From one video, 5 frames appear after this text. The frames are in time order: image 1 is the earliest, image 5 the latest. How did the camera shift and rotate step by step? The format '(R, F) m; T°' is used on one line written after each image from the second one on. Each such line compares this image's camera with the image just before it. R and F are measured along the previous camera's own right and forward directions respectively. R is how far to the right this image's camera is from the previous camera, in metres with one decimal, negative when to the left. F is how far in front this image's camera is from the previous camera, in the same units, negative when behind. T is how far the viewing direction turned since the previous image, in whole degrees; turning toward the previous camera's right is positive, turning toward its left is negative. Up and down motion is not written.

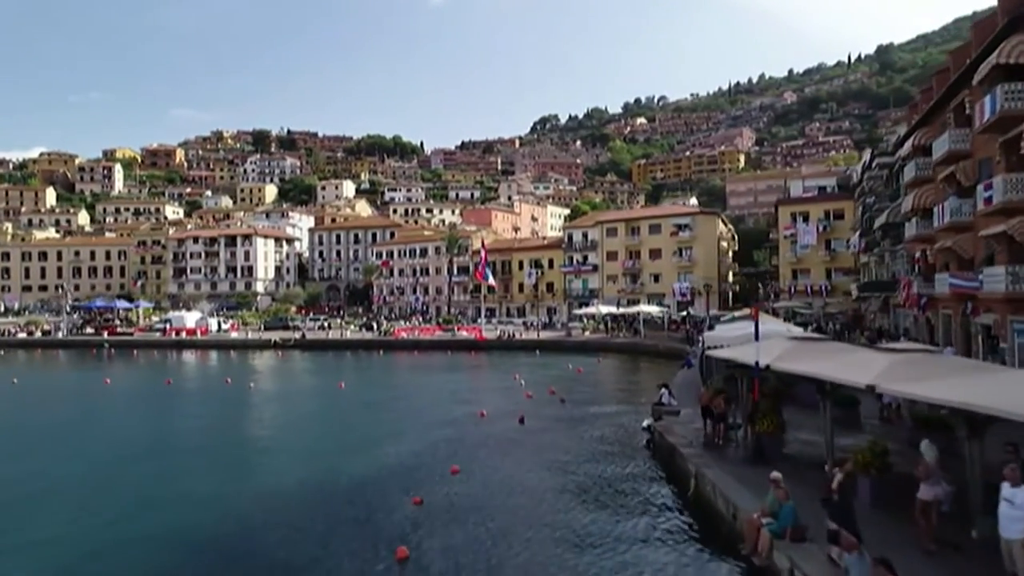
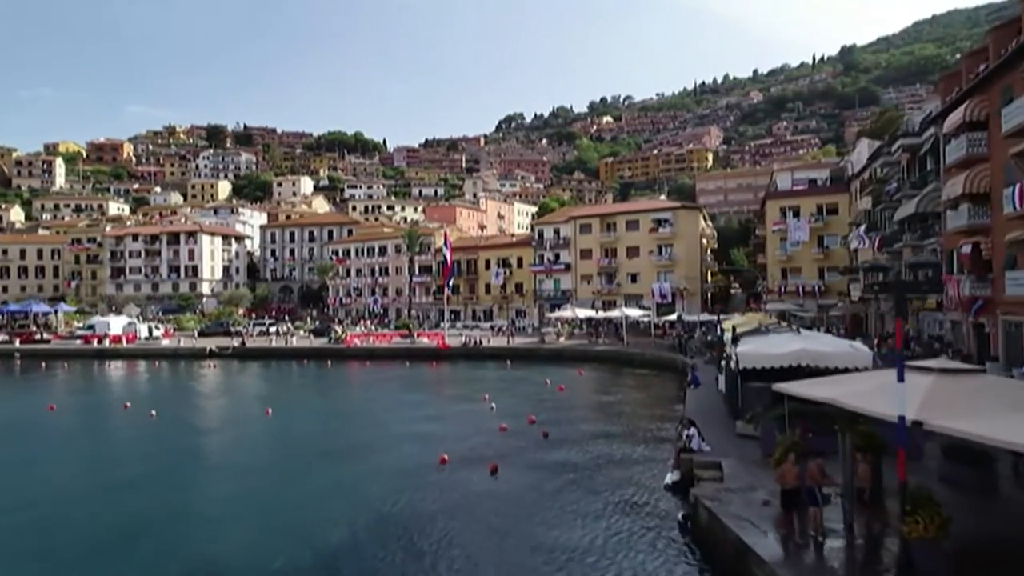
(-0.2, +7.9) m; +3°
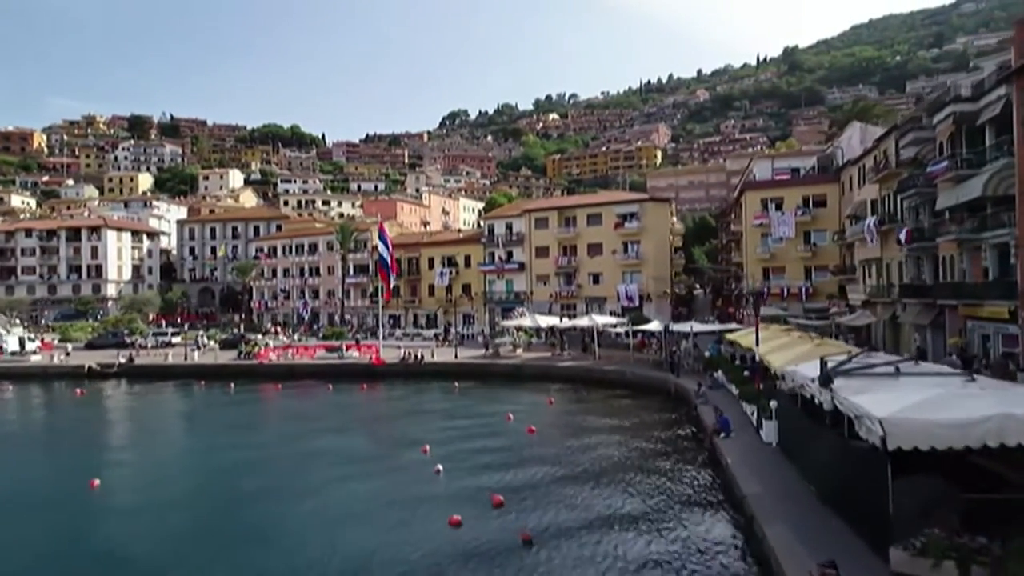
(-0.3, +10.7) m; +4°
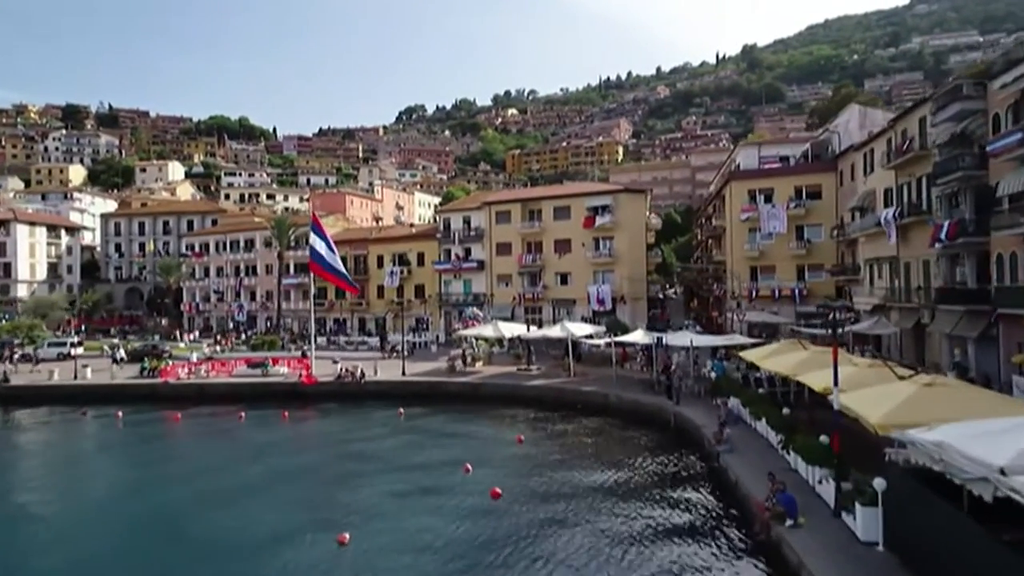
(0.0, +8.5) m; +3°
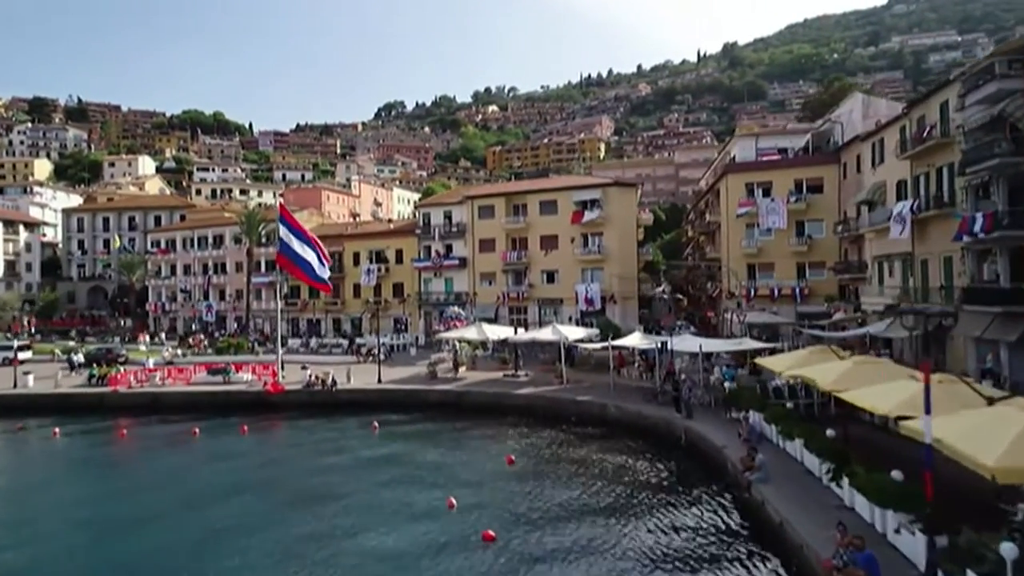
(-0.4, +3.8) m; +2°
